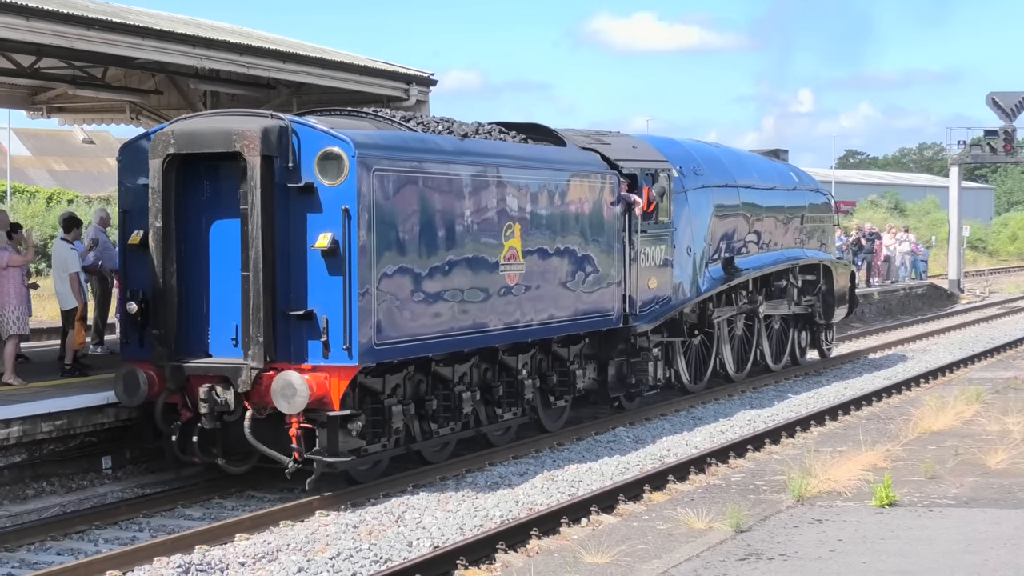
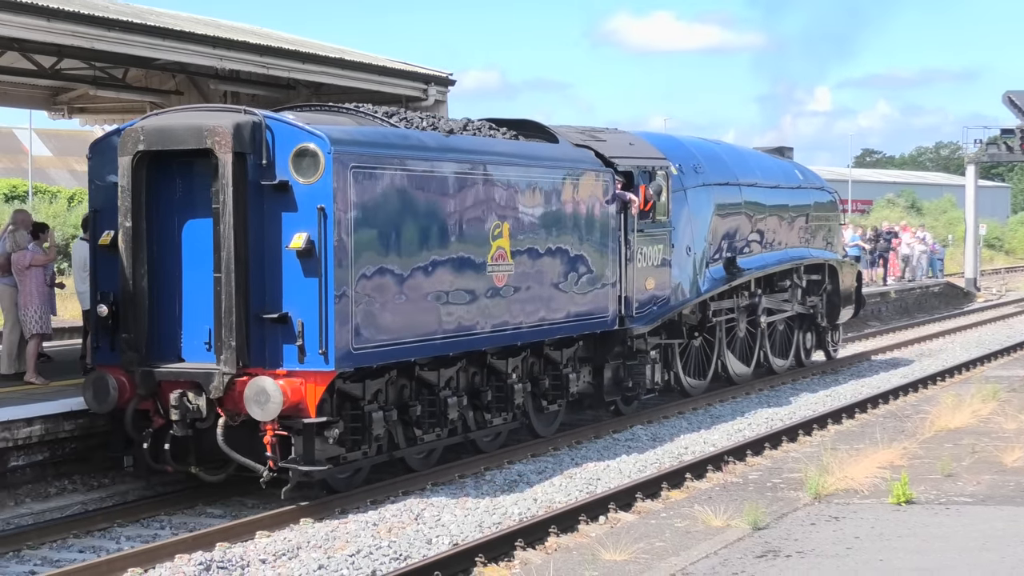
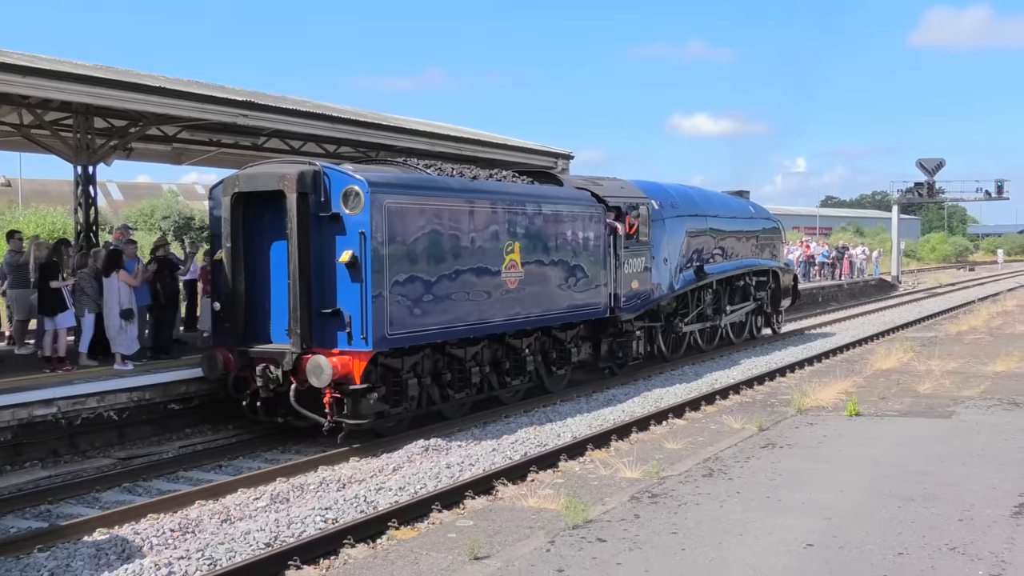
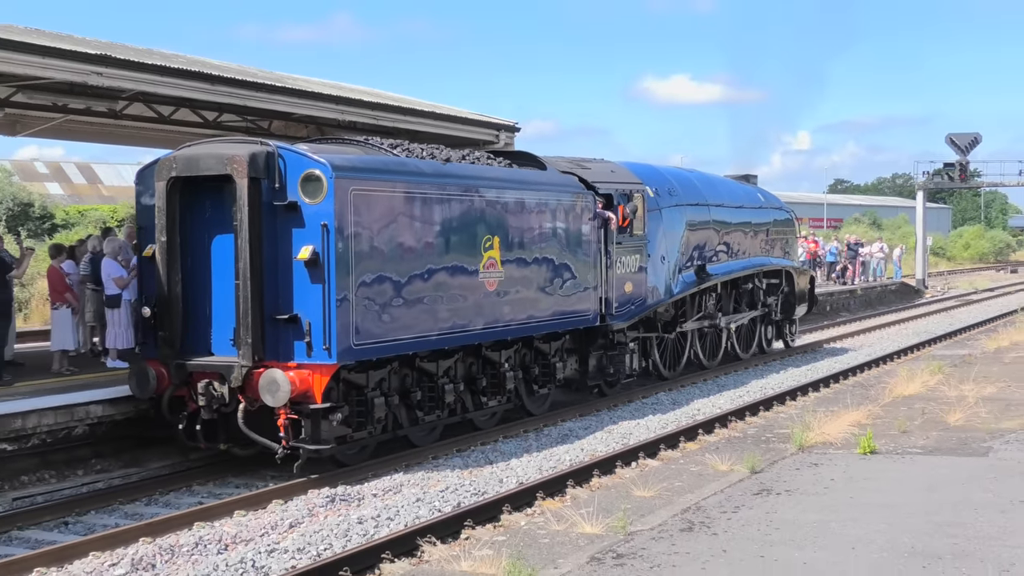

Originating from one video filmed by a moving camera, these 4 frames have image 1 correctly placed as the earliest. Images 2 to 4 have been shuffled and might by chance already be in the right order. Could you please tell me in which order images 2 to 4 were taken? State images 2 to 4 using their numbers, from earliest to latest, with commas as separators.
2, 4, 3
